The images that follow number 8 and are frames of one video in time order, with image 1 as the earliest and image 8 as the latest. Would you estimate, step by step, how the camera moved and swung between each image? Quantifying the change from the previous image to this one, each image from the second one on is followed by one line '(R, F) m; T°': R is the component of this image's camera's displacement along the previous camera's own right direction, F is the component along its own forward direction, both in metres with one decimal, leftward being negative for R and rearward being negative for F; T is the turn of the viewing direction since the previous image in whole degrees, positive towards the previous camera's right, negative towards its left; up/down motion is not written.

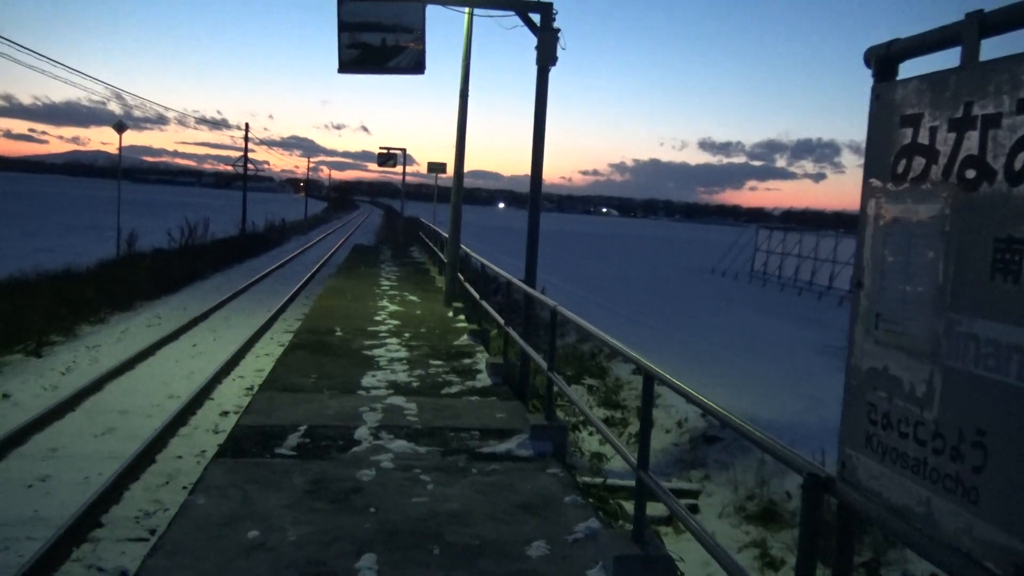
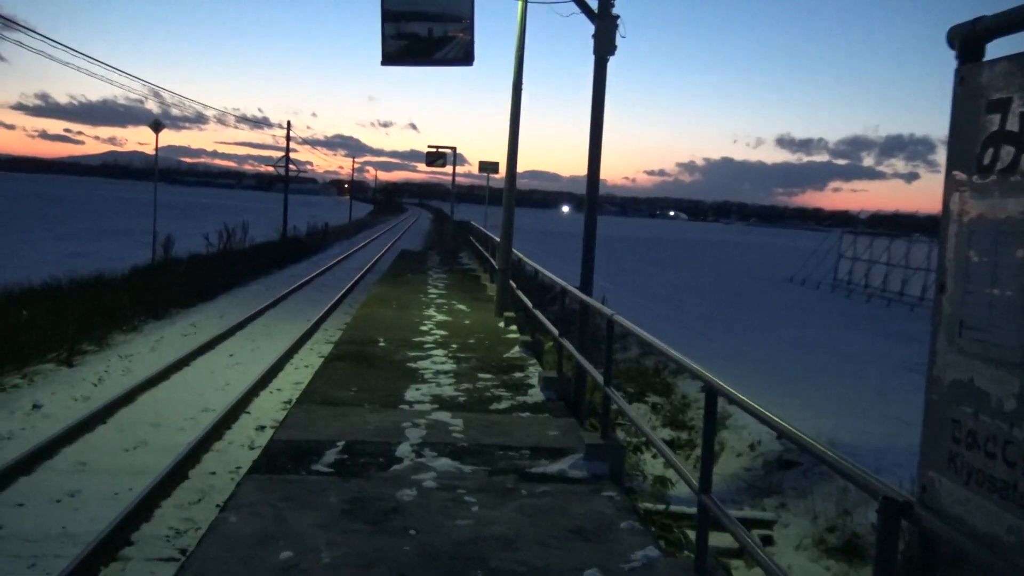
(+0.8, +0.8) m; -7°
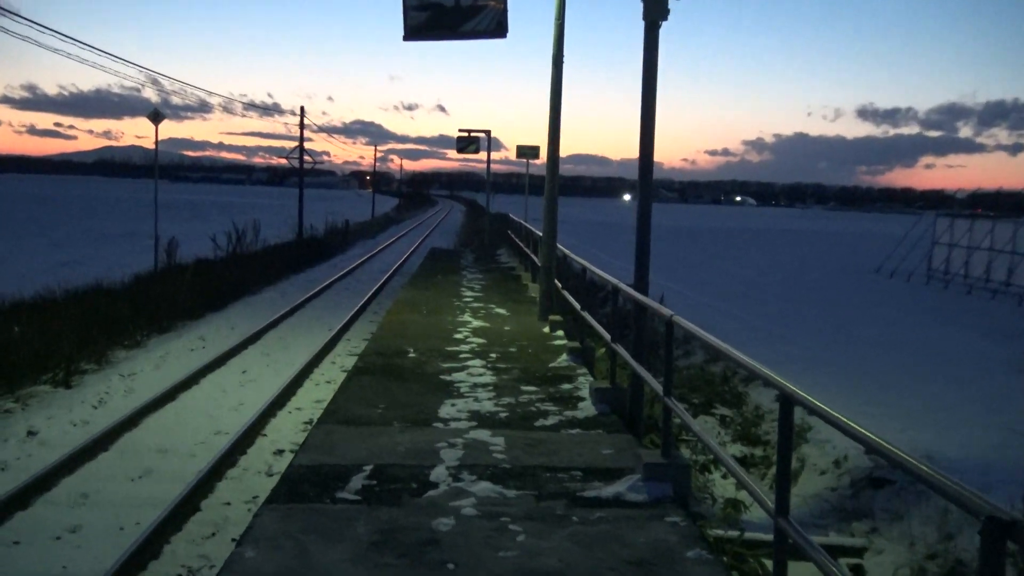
(+0.2, +1.2) m; -3°
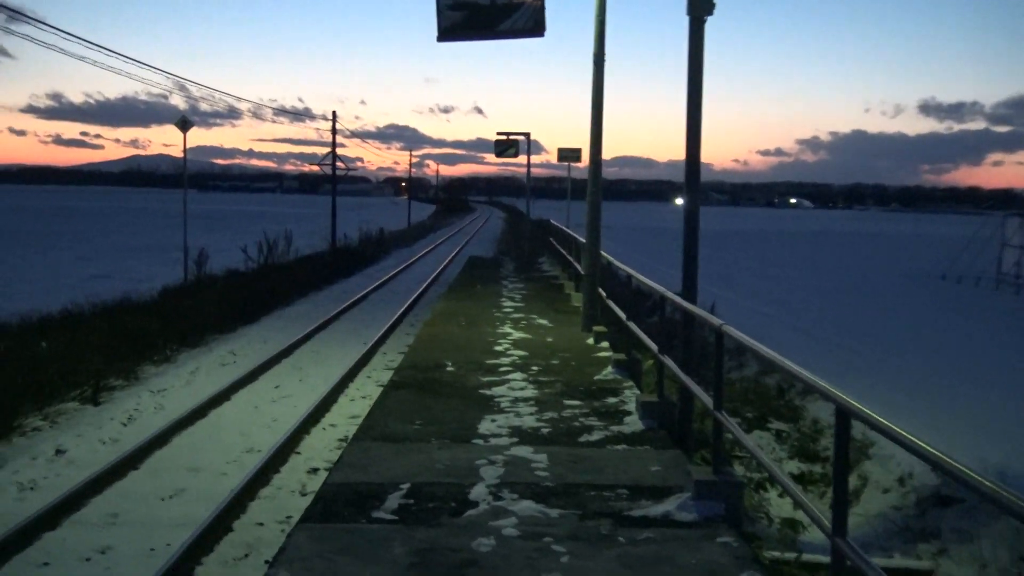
(+0.2, +0.4) m; -3°
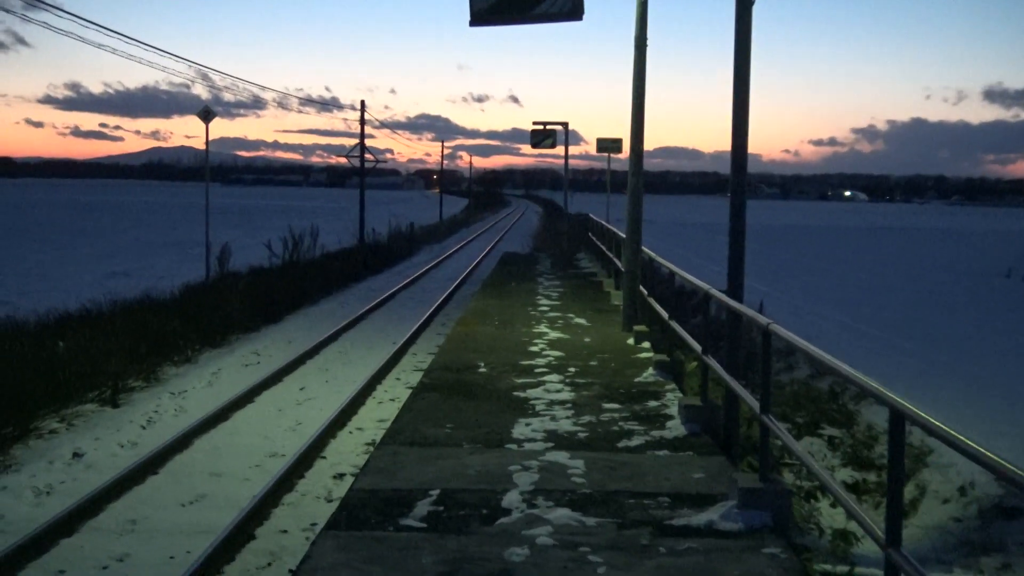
(0.0, +0.4) m; -2°
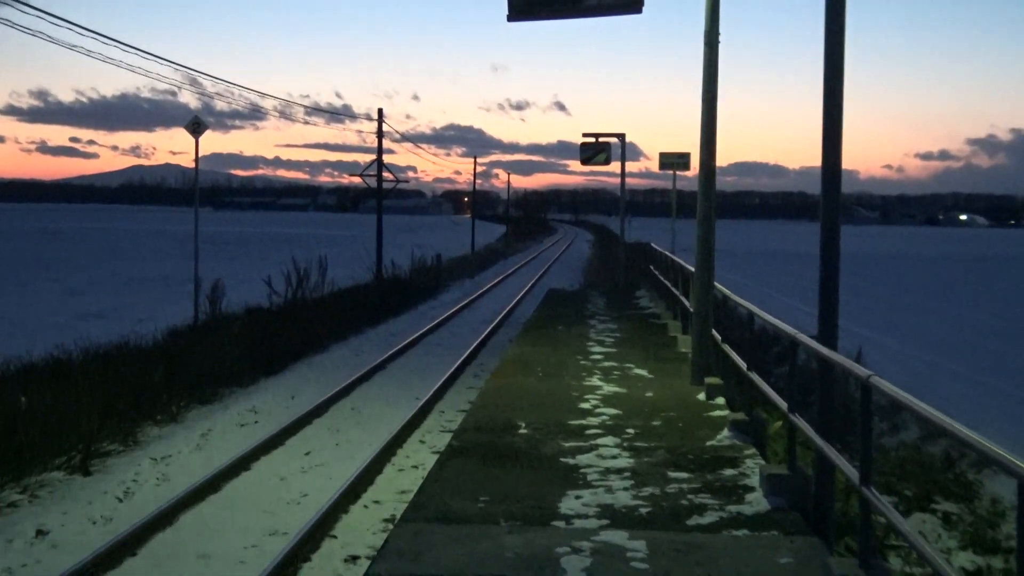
(-0.1, +1.4) m; -2°
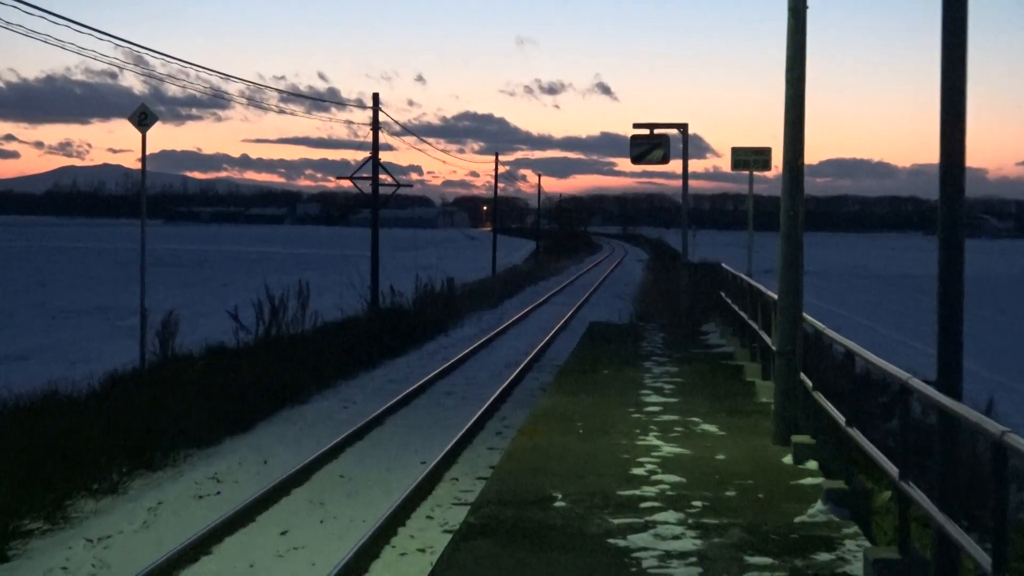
(-0.1, +1.5) m; 0°
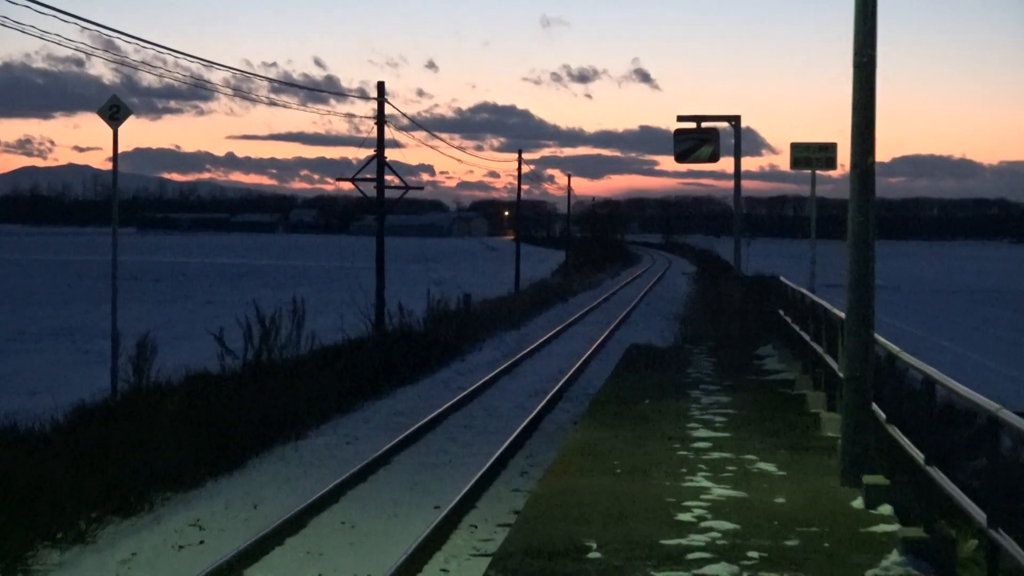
(-0.1, +0.7) m; 0°
